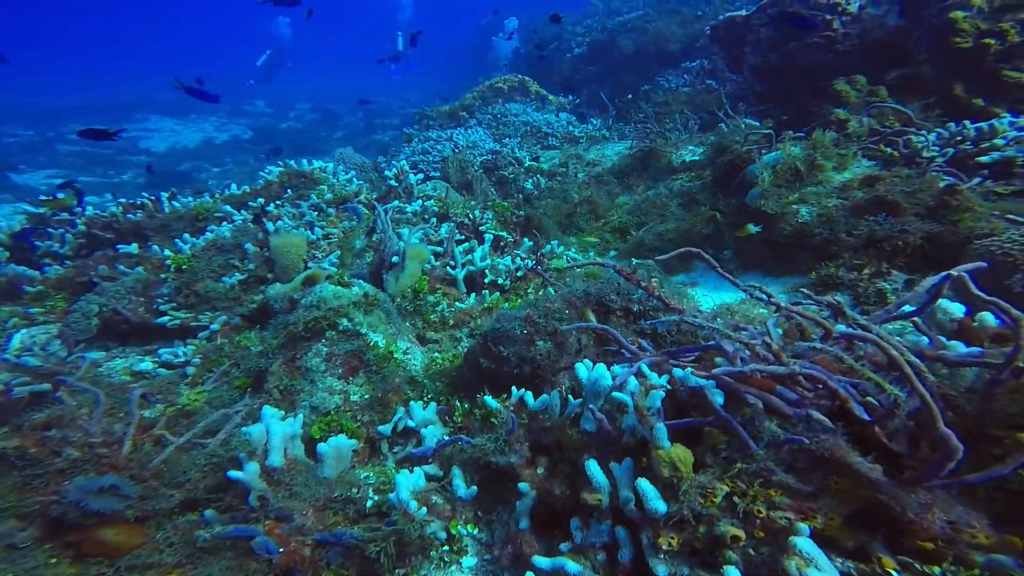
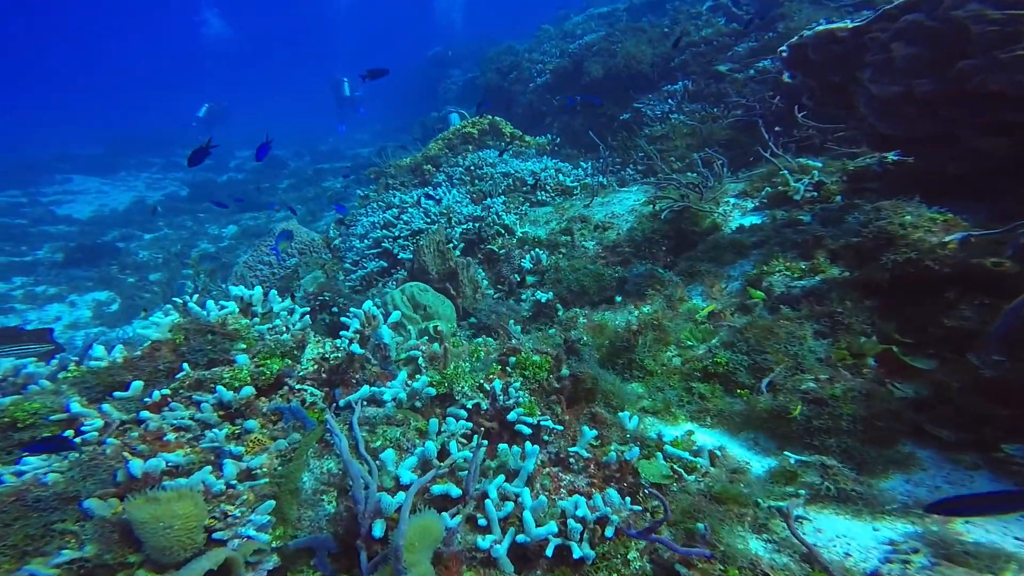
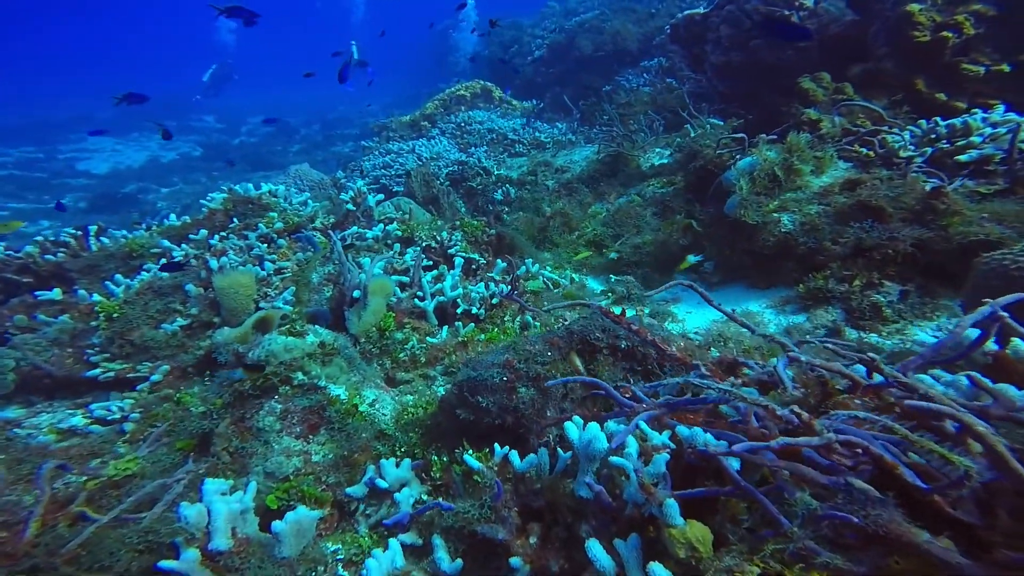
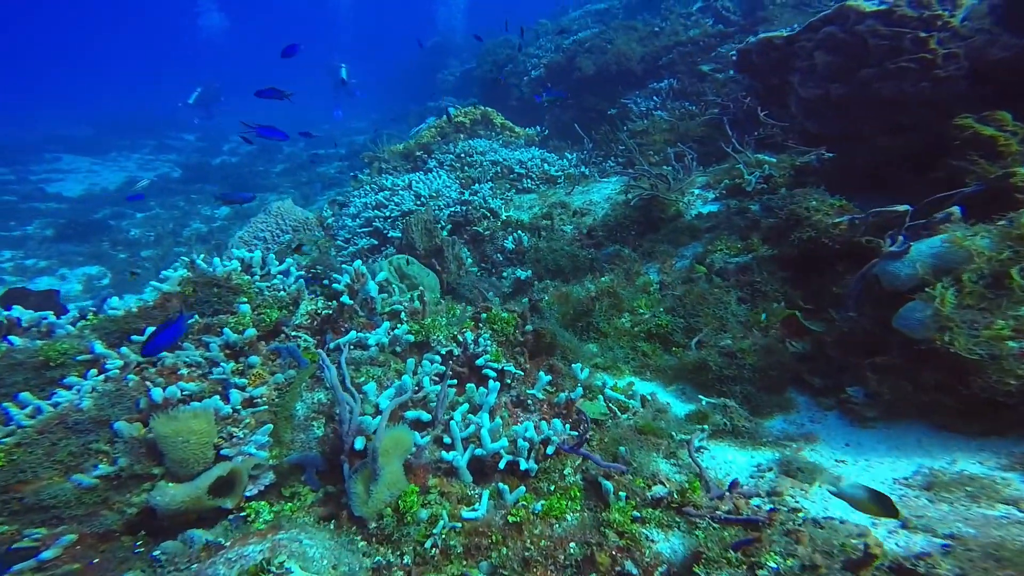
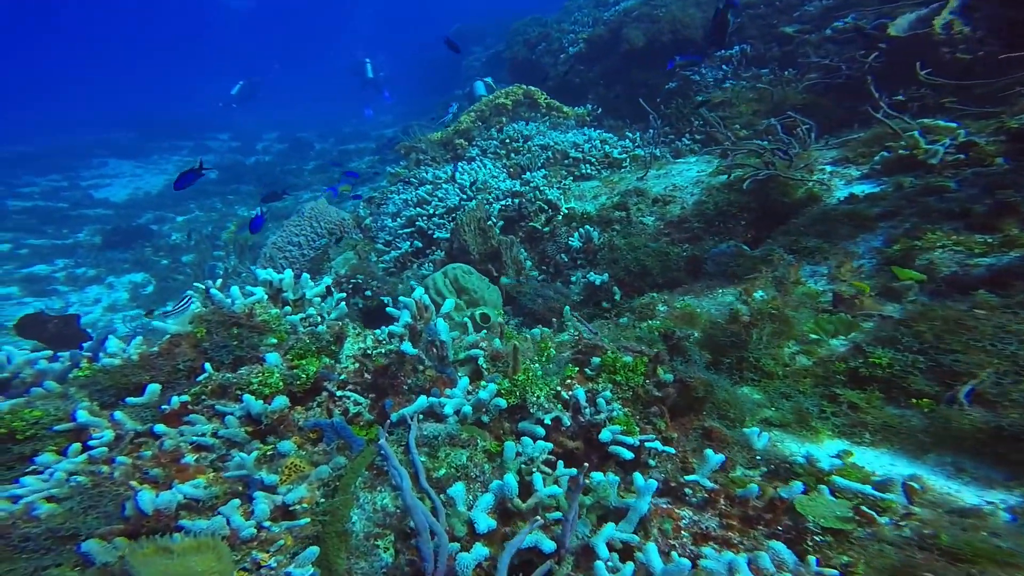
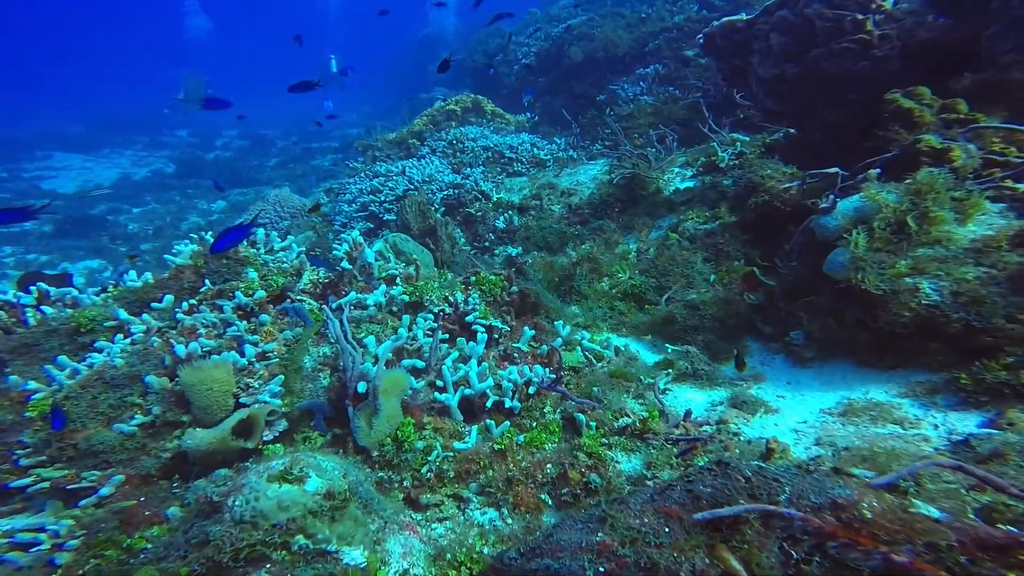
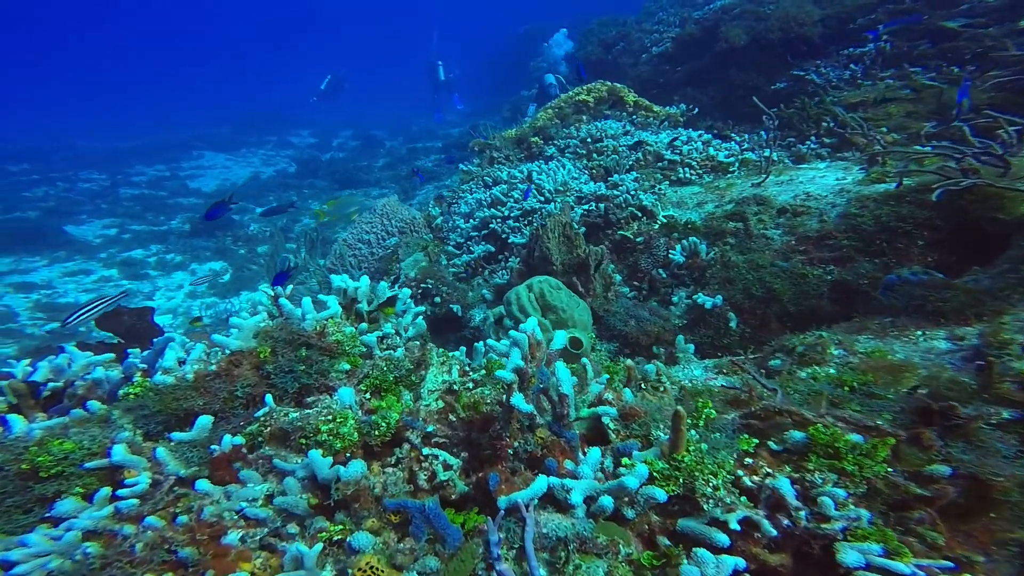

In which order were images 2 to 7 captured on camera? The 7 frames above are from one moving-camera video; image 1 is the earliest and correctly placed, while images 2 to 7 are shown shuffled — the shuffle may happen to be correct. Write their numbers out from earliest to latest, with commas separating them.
3, 6, 4, 2, 5, 7
